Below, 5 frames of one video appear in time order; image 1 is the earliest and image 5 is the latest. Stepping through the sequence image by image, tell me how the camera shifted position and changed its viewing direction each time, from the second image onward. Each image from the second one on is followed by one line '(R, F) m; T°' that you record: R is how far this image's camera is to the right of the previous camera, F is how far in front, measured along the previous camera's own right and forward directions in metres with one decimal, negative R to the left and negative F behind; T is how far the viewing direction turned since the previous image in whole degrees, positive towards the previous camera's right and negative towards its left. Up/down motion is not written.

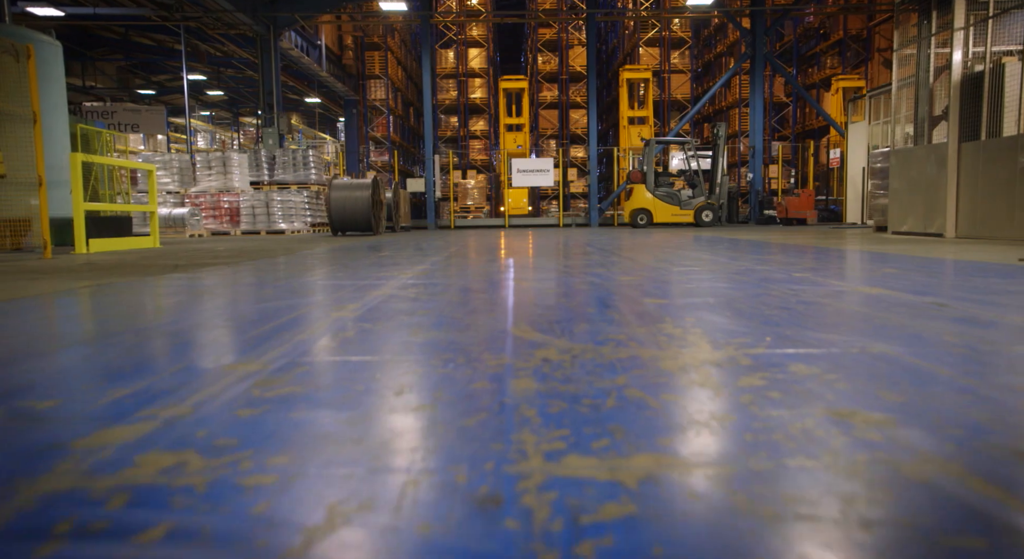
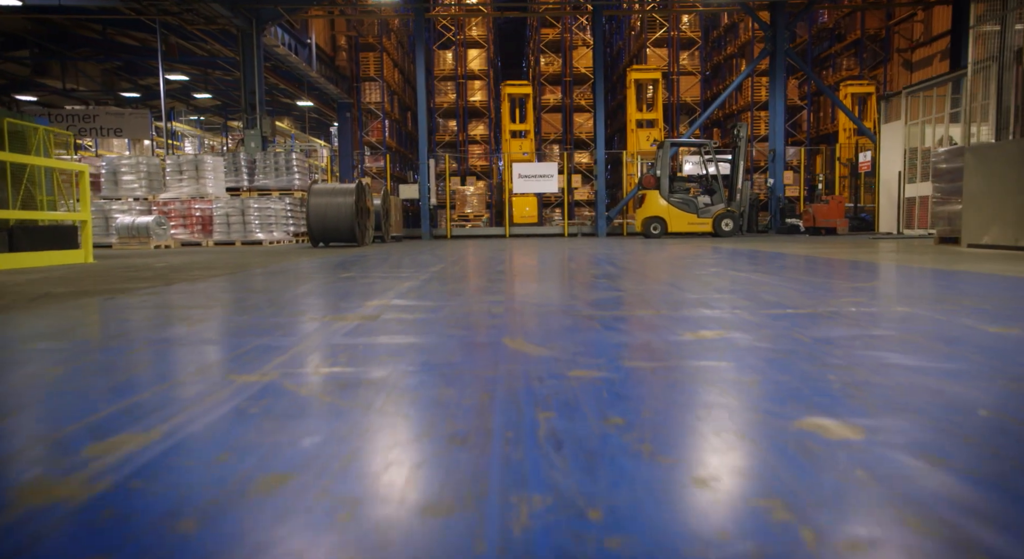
(0.0, +1.5) m; 0°
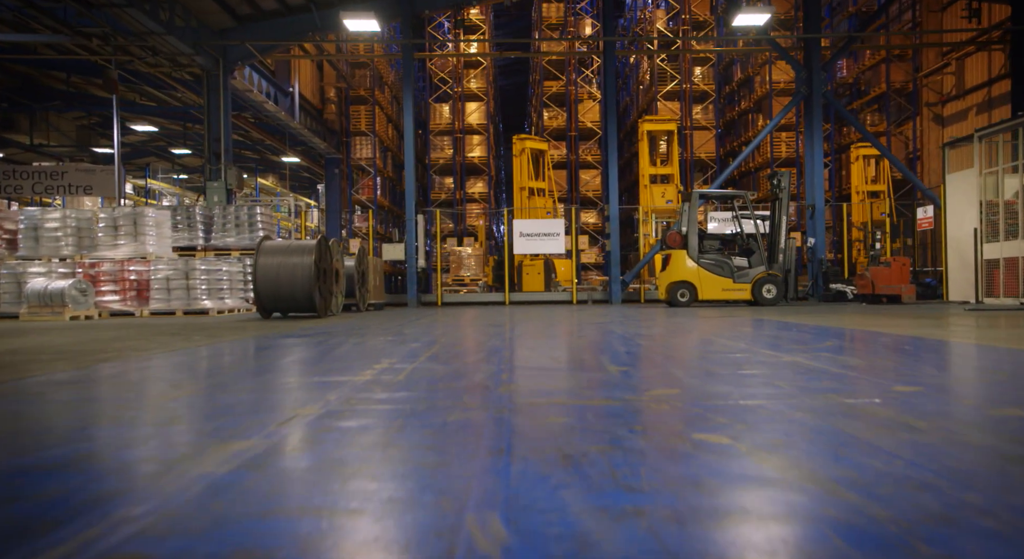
(+0.1, +2.5) m; 0°
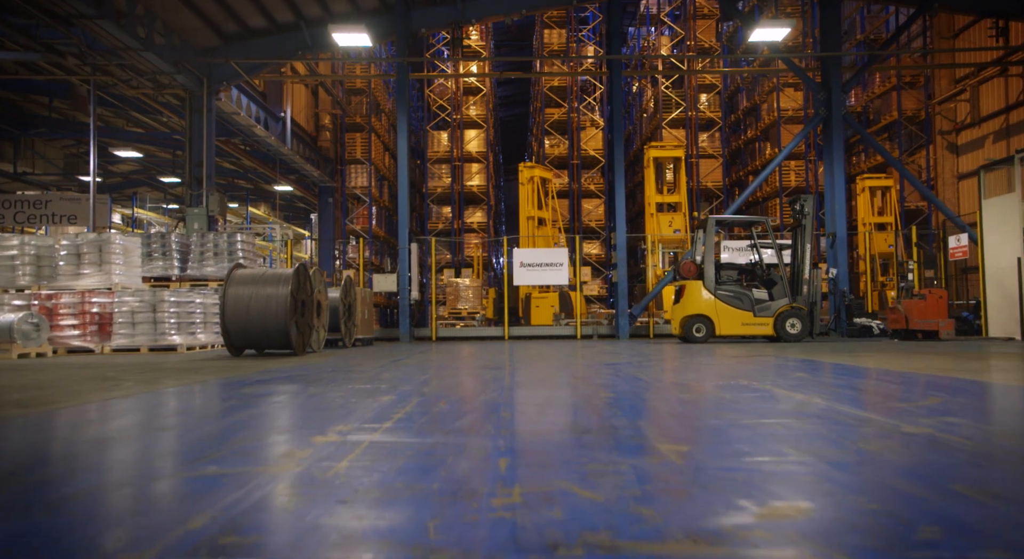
(0.0, +1.1) m; 0°
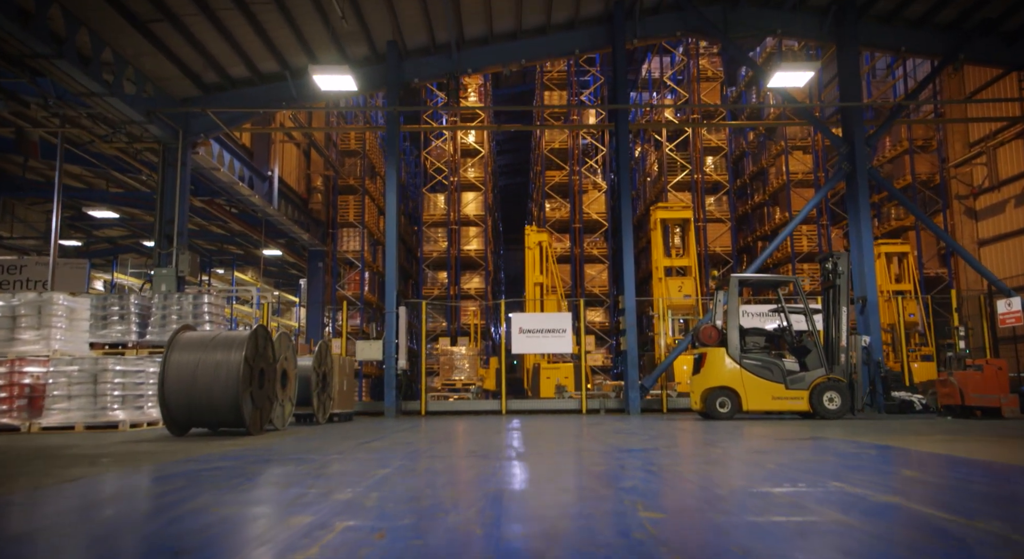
(0.0, +1.4) m; 0°
